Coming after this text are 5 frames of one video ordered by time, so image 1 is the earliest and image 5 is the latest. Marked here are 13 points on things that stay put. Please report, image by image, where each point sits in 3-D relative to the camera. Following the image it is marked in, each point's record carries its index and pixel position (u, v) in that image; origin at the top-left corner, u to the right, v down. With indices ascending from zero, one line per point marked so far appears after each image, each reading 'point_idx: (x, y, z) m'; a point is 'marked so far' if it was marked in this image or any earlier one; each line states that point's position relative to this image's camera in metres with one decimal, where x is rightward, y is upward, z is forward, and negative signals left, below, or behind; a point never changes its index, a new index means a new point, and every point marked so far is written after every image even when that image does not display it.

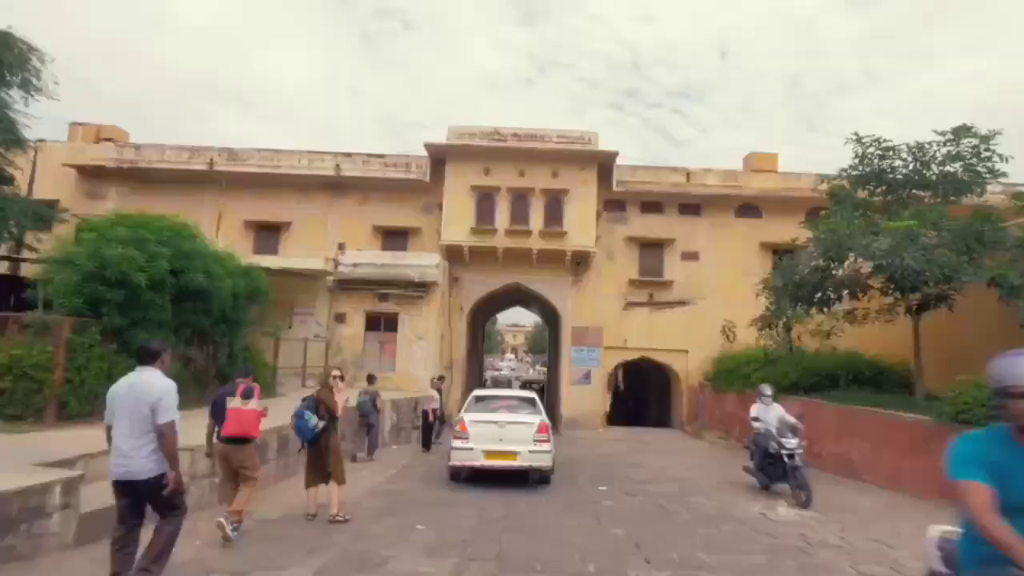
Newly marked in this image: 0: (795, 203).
0: (+10.6, +3.2, +19.8) m
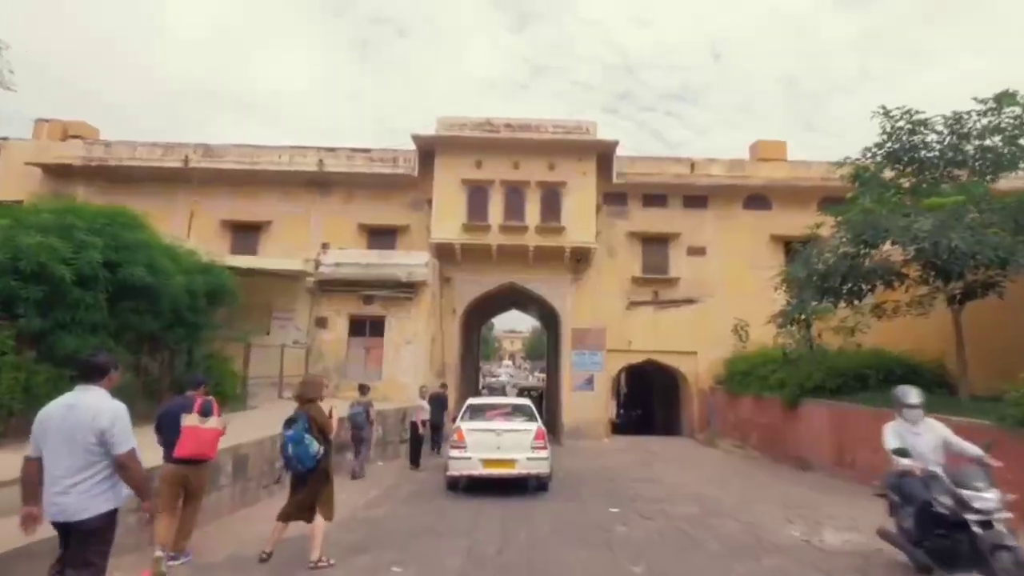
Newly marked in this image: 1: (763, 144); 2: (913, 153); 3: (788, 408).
0: (+10.4, +3.4, +18.7) m
1: (+9.1, +5.2, +19.2) m
2: (+8.2, +2.8, +10.7) m
3: (+7.0, -3.1, +13.4) m
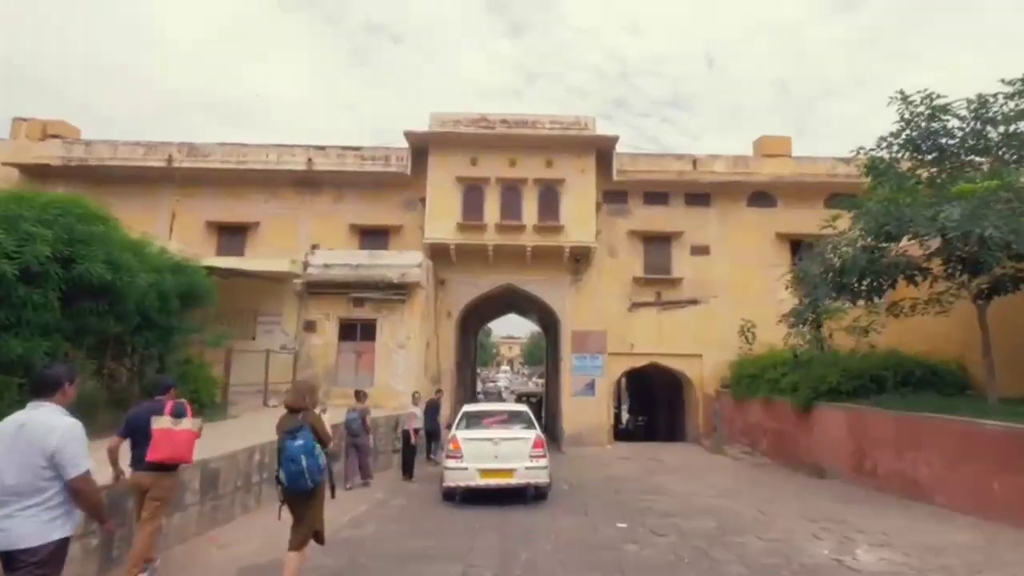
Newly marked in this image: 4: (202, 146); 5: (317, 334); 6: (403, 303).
0: (+10.3, +3.4, +18.1) m
1: (+9.0, +5.2, +18.6) m
2: (+8.1, +2.8, +10.1) m
3: (+6.9, -3.0, +12.7) m
4: (-10.7, +4.9, +18.2) m
5: (-5.6, -1.3, +15.0) m
6: (-3.1, -0.4, +15.0) m
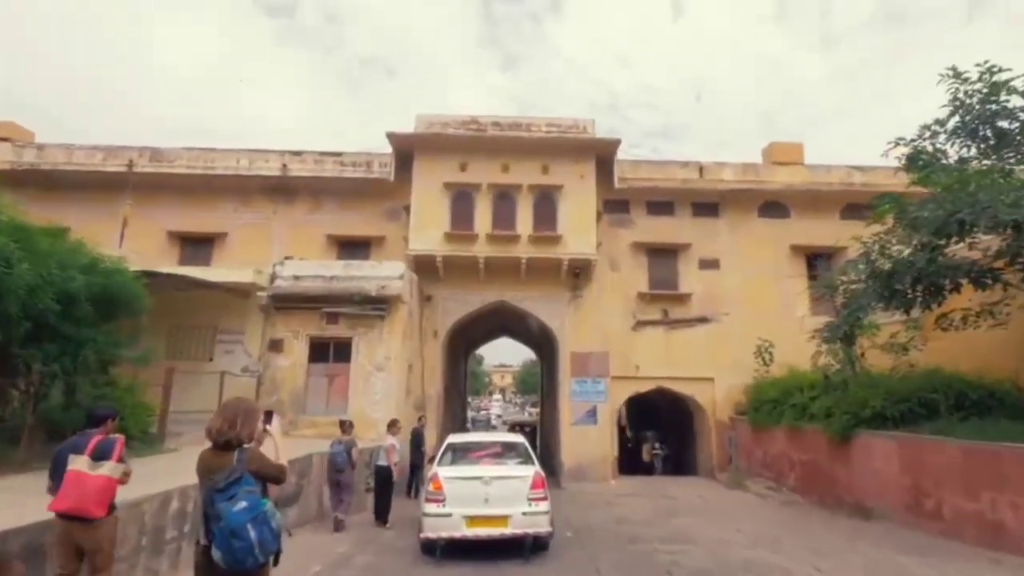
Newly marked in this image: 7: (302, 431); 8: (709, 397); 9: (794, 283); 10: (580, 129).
0: (+10.0, +2.9, +16.8) m
1: (+8.7, +4.7, +17.4) m
2: (+8.0, +2.7, +8.8) m
3: (+6.8, -3.2, +11.1) m
4: (-11.0, +4.4, +16.7) m
5: (-5.7, -1.7, +13.2) m
6: (-3.3, -0.8, +13.3) m
7: (-5.1, -3.5, +12.9) m
8: (+6.0, -3.3, +16.1) m
9: (+8.9, +0.1, +16.6) m
10: (+2.1, +4.8, +15.9) m
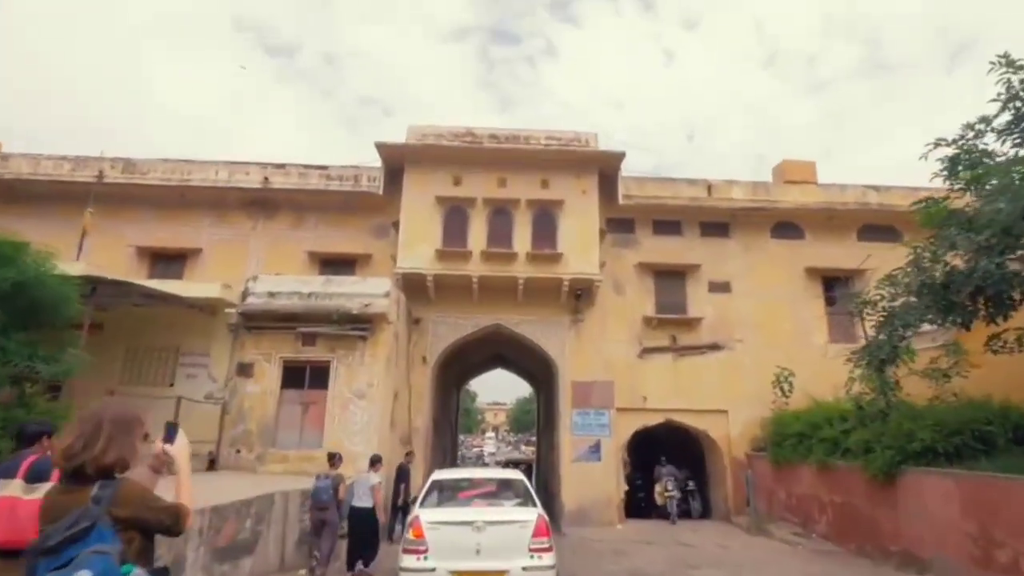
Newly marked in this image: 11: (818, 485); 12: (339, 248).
0: (+9.9, +2.1, +15.9) m
1: (+8.7, +3.9, +16.6) m
2: (+8.0, +2.5, +7.9) m
3: (+6.7, -3.6, +9.7) m
4: (-11.0, +3.8, +15.7) m
5: (-5.8, -2.1, +11.8) m
6: (-3.3, -1.2, +12.0) m
7: (-5.2, -3.8, +11.4) m
8: (+5.9, -4.0, +14.7) m
9: (+8.8, -0.6, +15.5) m
10: (+2.0, +4.2, +15.1) m
11: (+6.6, -4.2, +11.2) m
12: (-5.1, +1.2, +15.4) m
